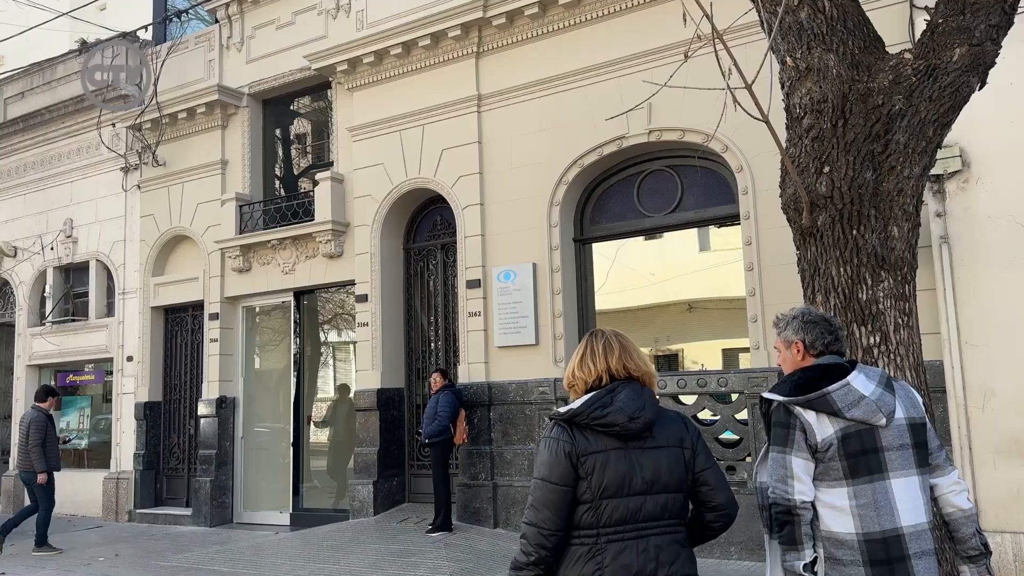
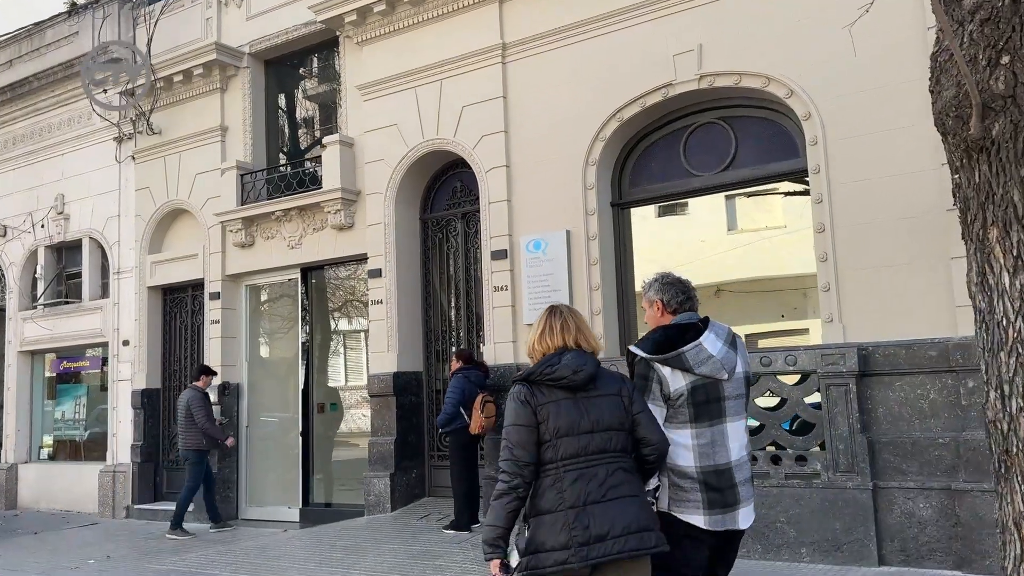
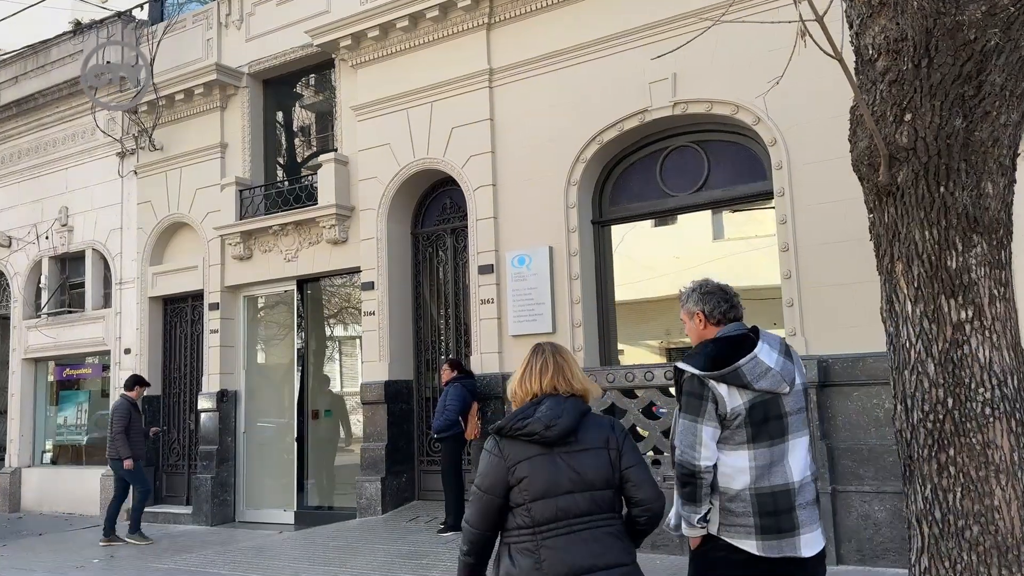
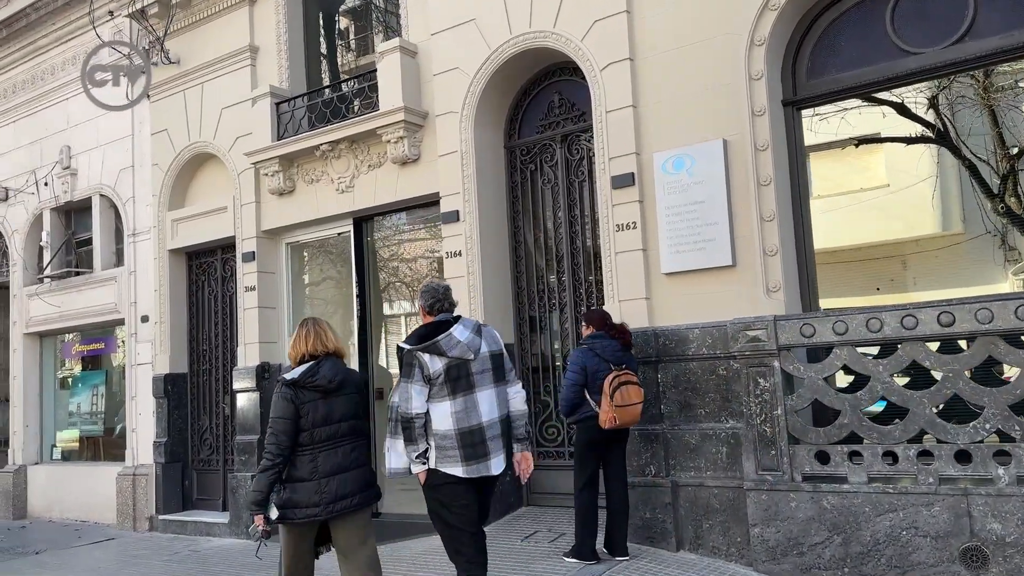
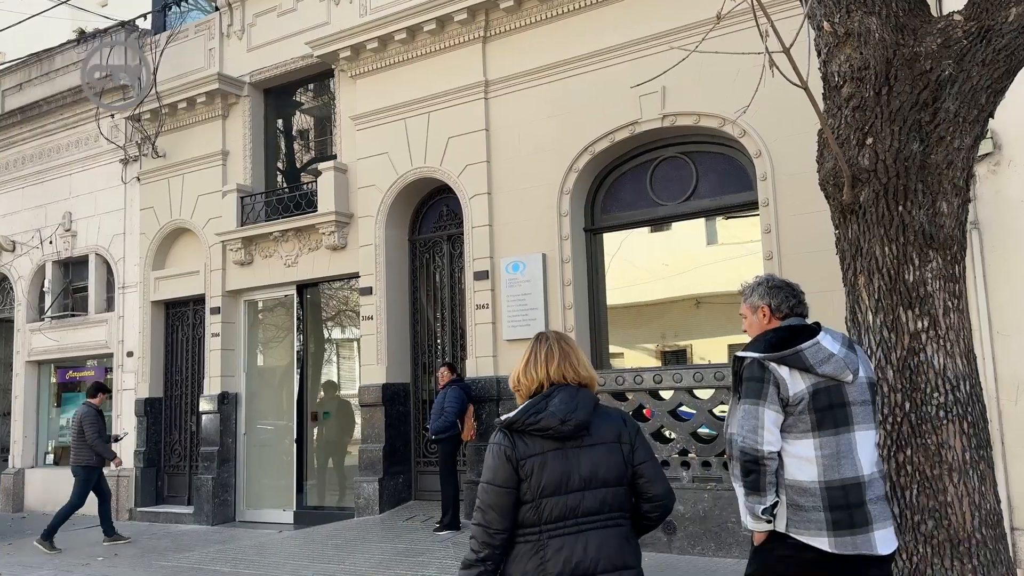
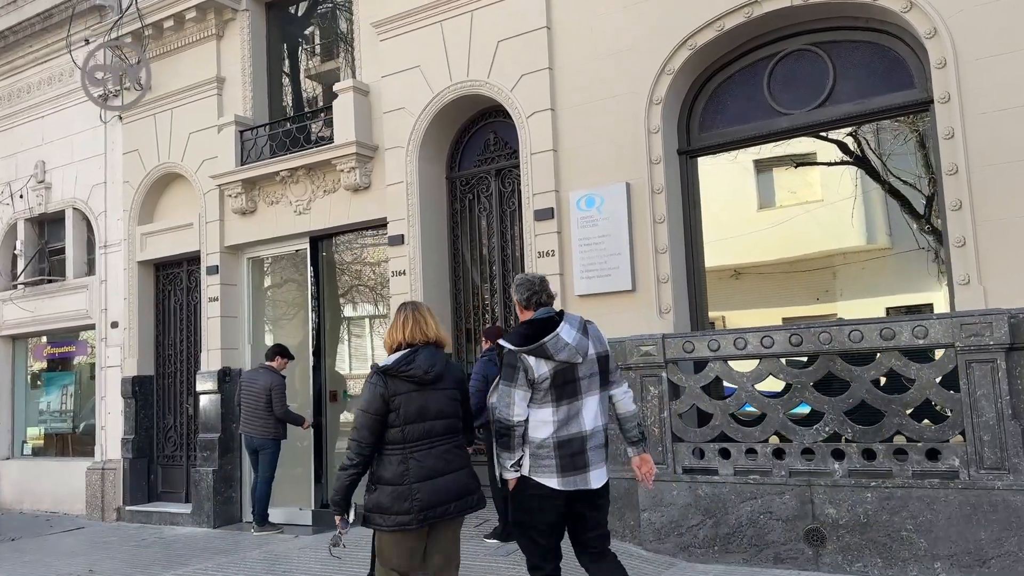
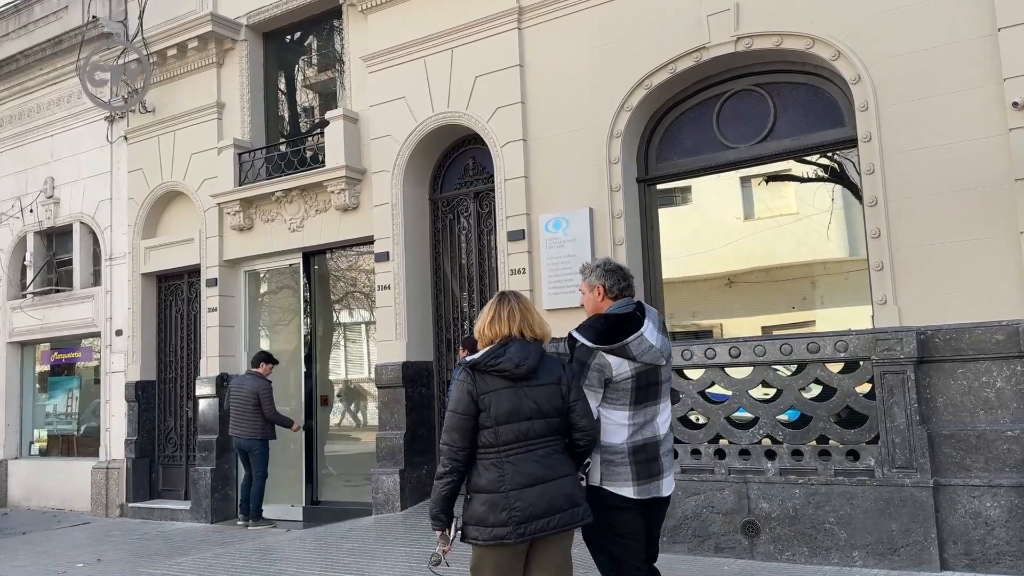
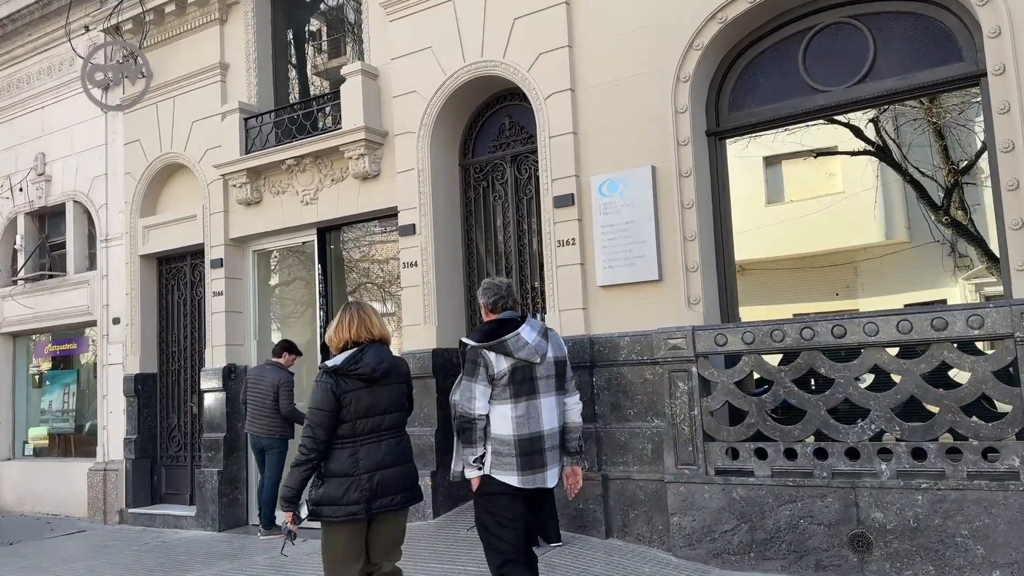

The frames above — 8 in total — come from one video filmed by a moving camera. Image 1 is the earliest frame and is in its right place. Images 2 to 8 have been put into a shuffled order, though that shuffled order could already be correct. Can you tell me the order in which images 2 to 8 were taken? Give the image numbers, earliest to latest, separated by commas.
5, 3, 2, 7, 6, 8, 4
